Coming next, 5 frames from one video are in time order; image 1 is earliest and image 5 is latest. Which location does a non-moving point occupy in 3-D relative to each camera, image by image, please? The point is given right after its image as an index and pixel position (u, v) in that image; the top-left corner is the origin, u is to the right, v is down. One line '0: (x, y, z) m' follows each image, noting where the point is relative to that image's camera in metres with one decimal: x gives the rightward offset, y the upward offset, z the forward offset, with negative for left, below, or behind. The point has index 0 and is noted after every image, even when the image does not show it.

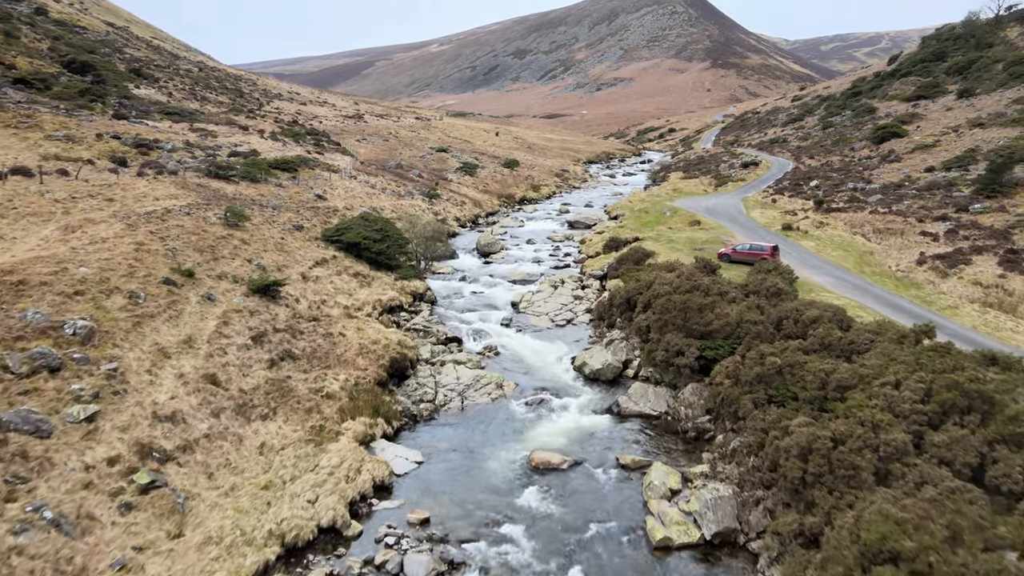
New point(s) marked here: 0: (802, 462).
0: (+5.4, -3.3, +14.0) m
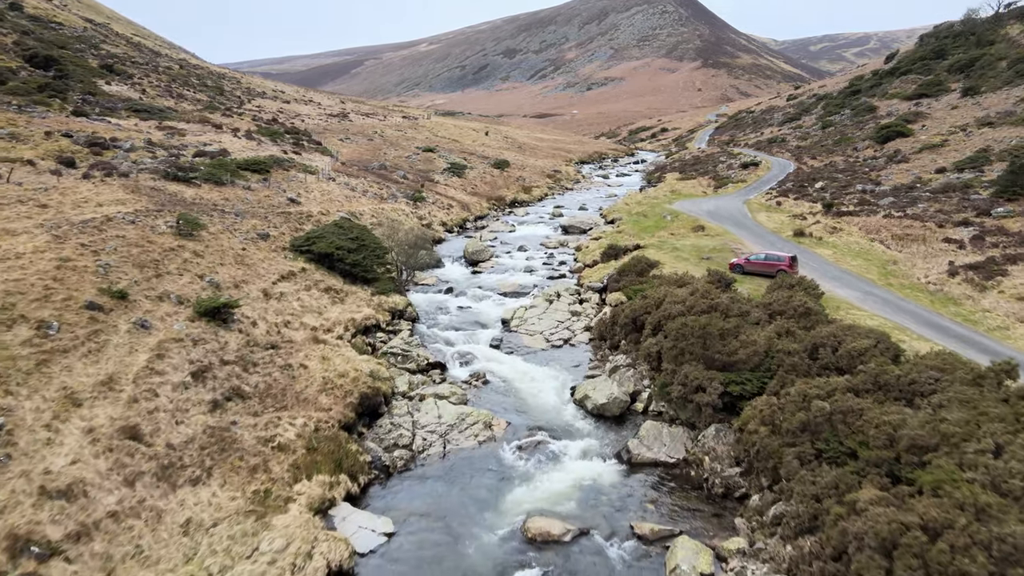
0: (+5.3, -3.9, +10.7) m
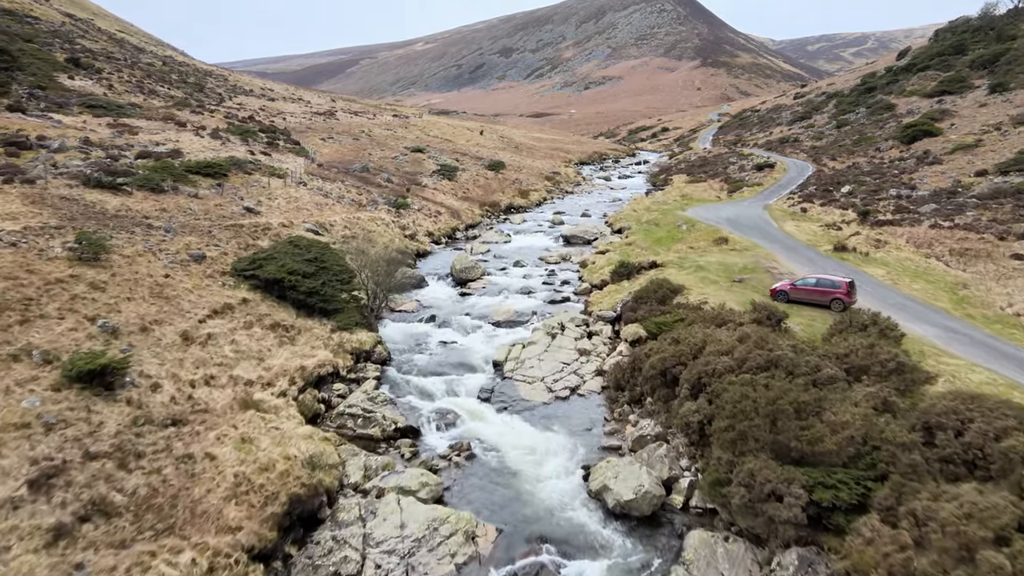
0: (+5.2, -4.9, +5.1) m
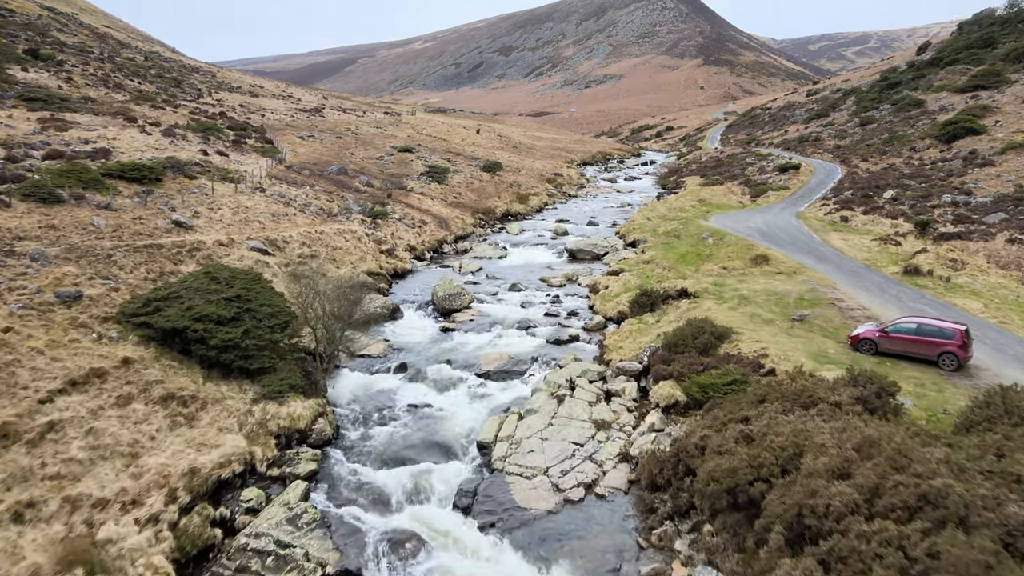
0: (+5.0, -6.2, -1.6) m
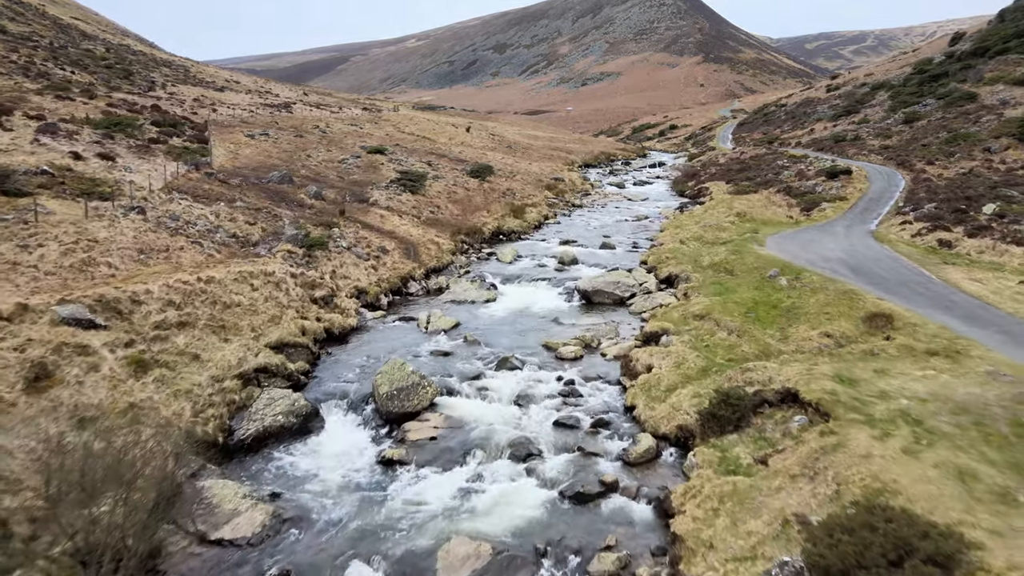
0: (+5.0, -8.3, -12.5) m
